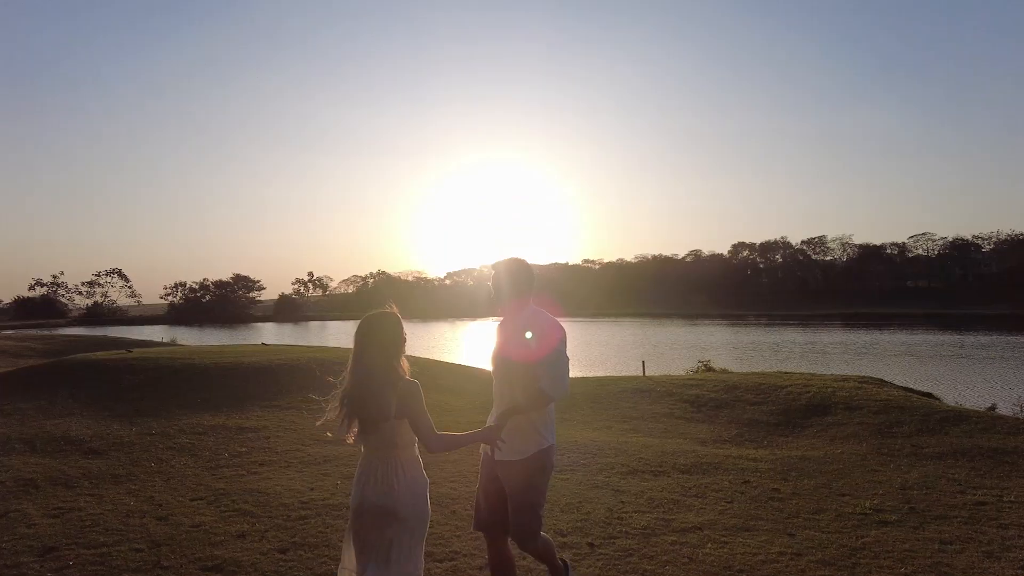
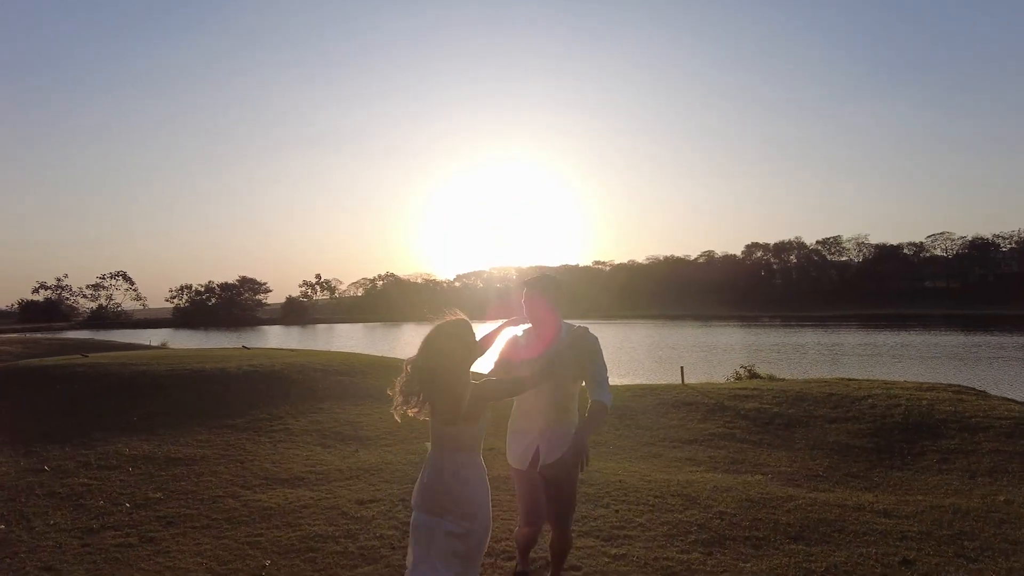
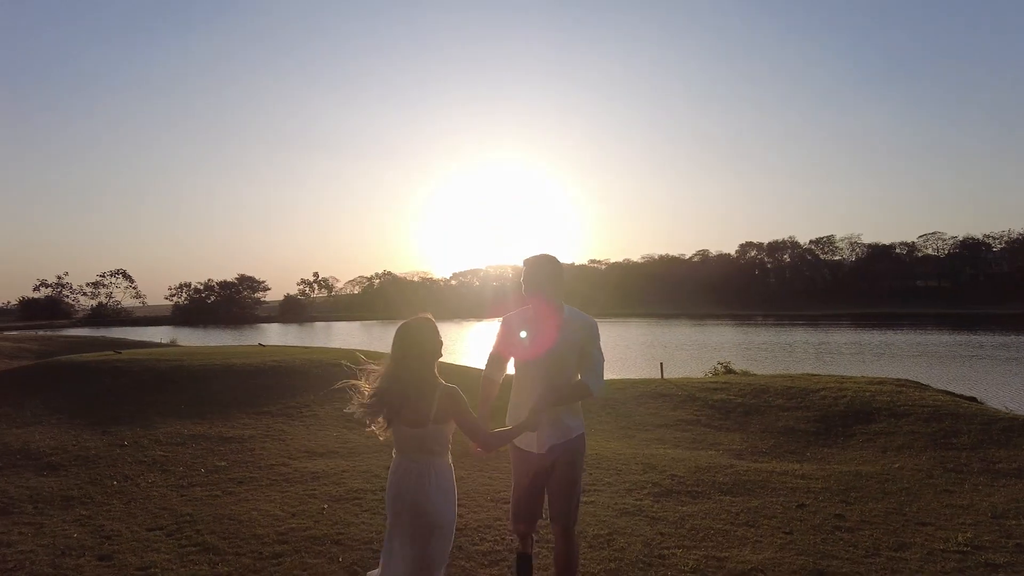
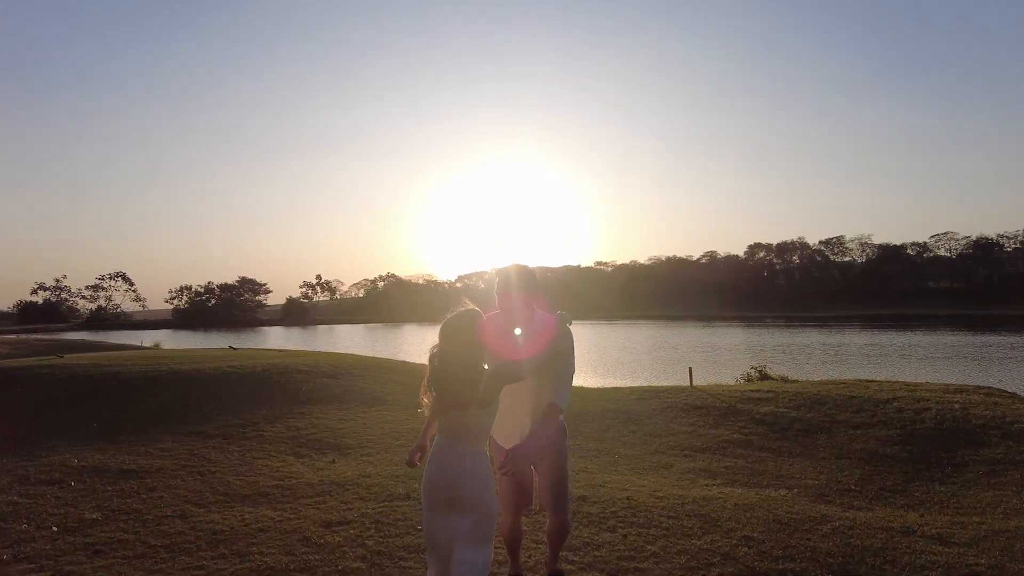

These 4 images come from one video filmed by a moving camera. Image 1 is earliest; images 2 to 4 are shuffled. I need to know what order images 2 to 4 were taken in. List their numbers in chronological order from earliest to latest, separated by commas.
3, 2, 4
